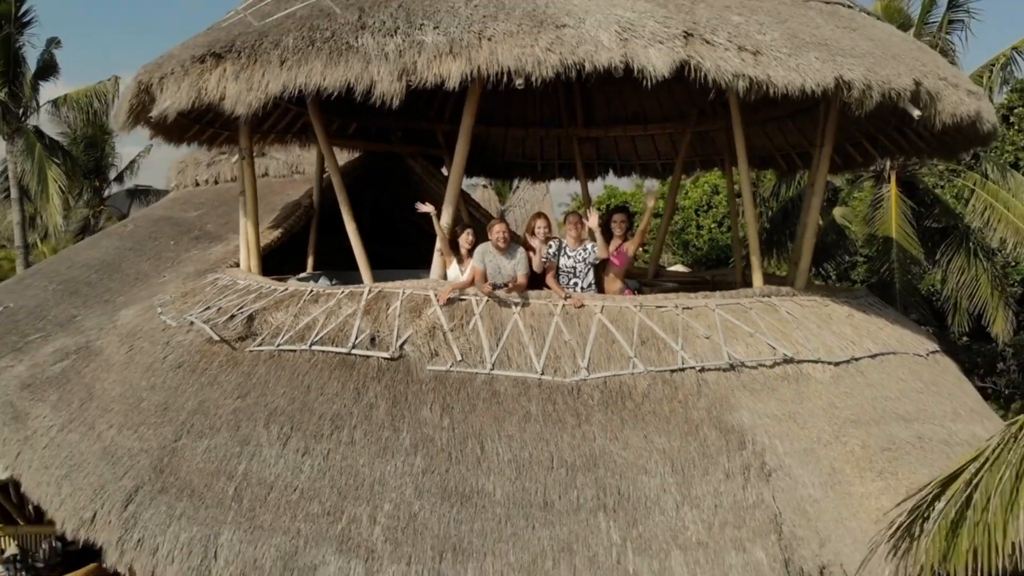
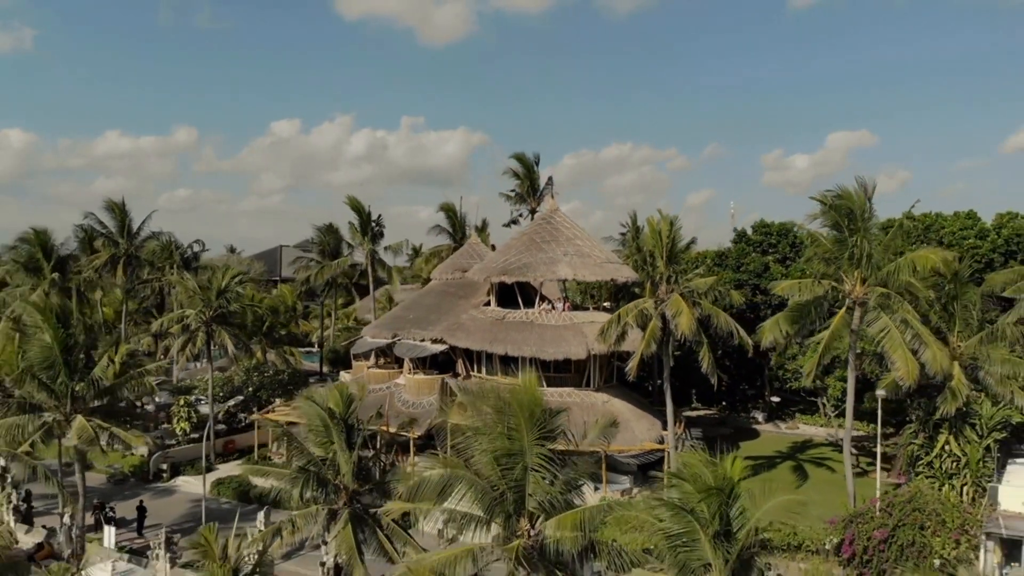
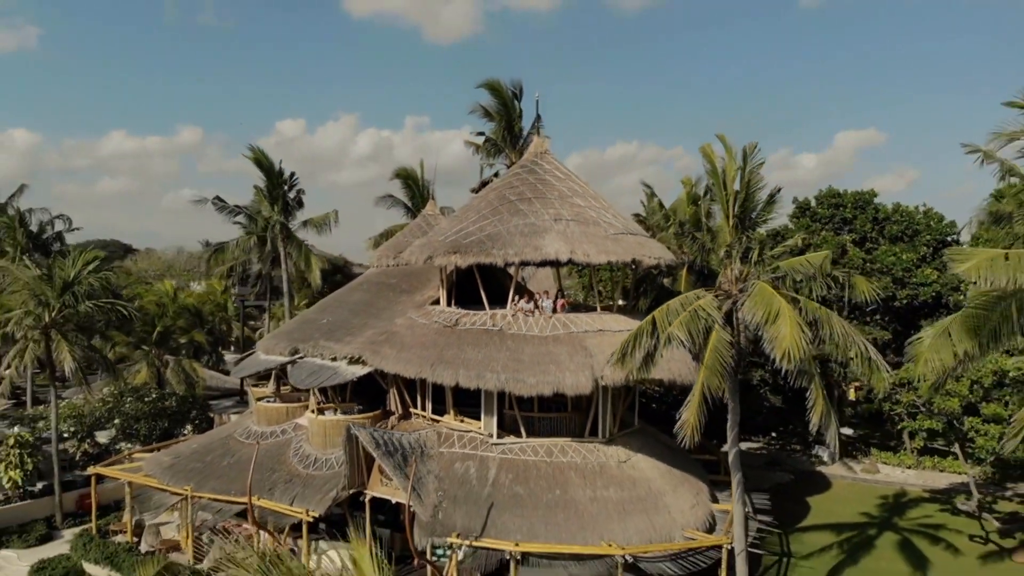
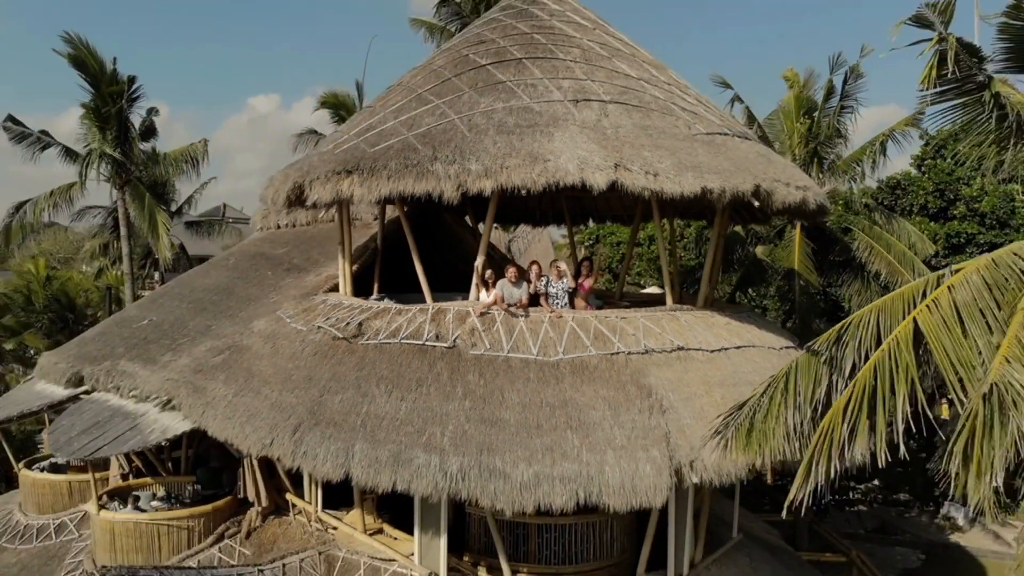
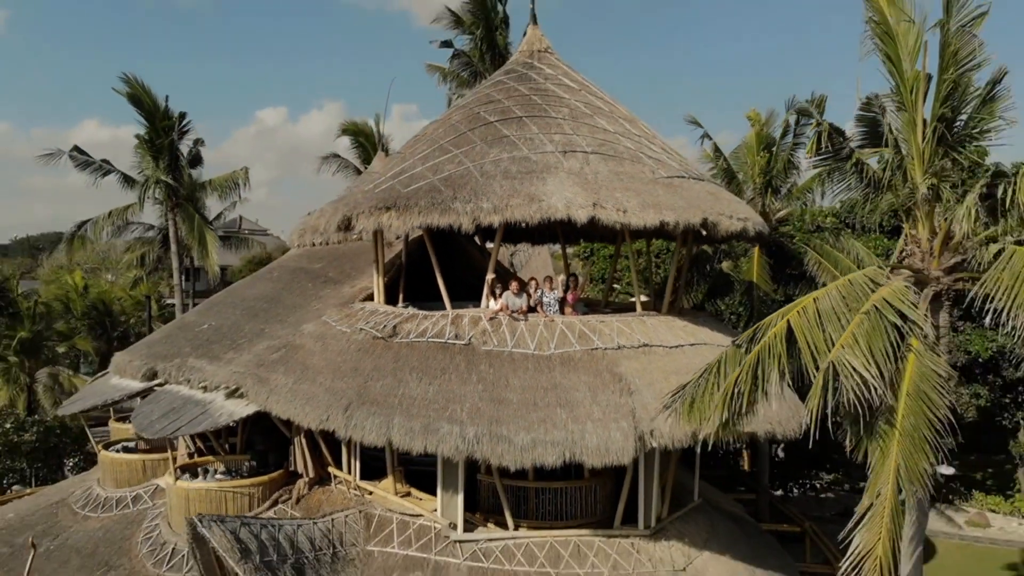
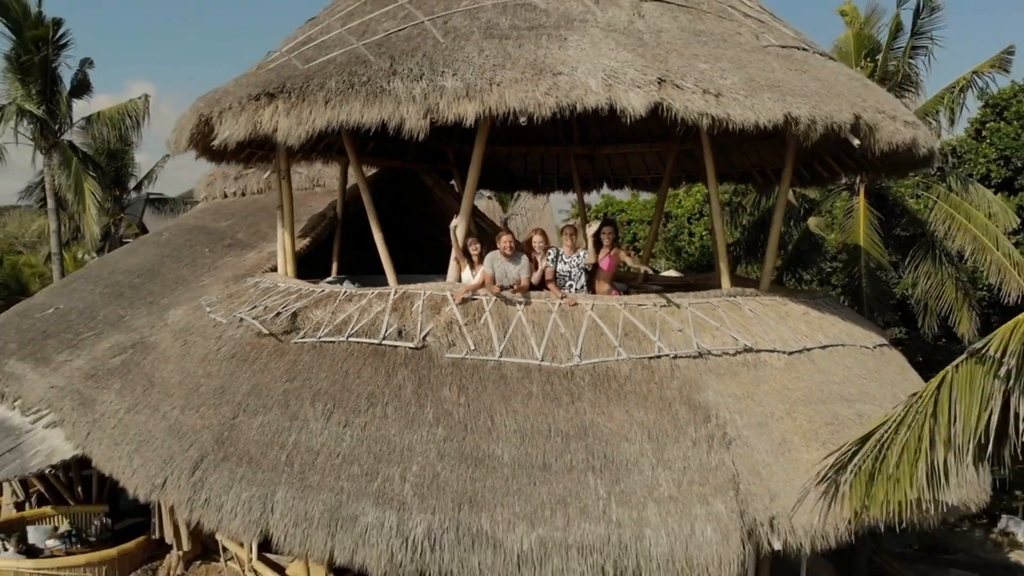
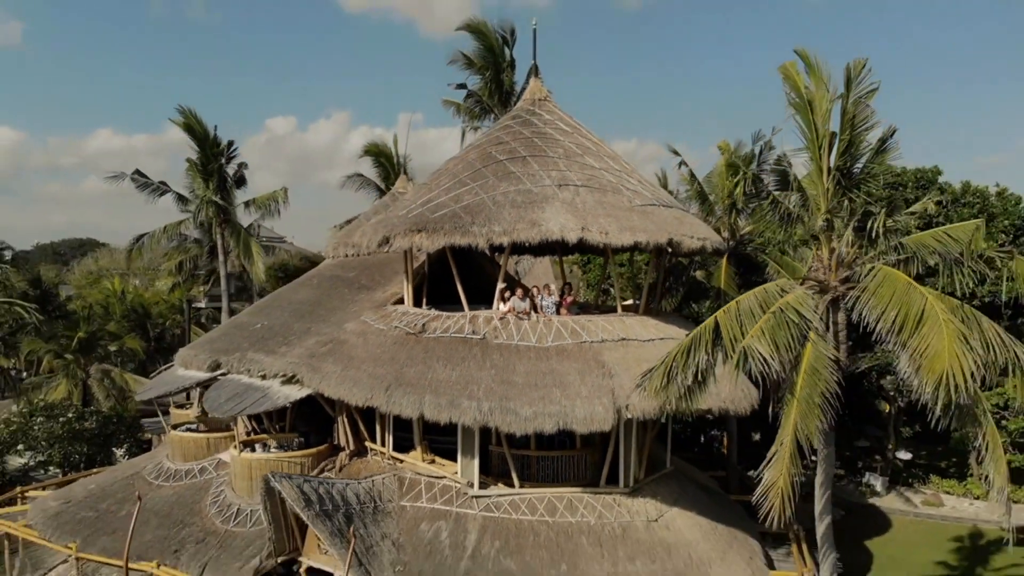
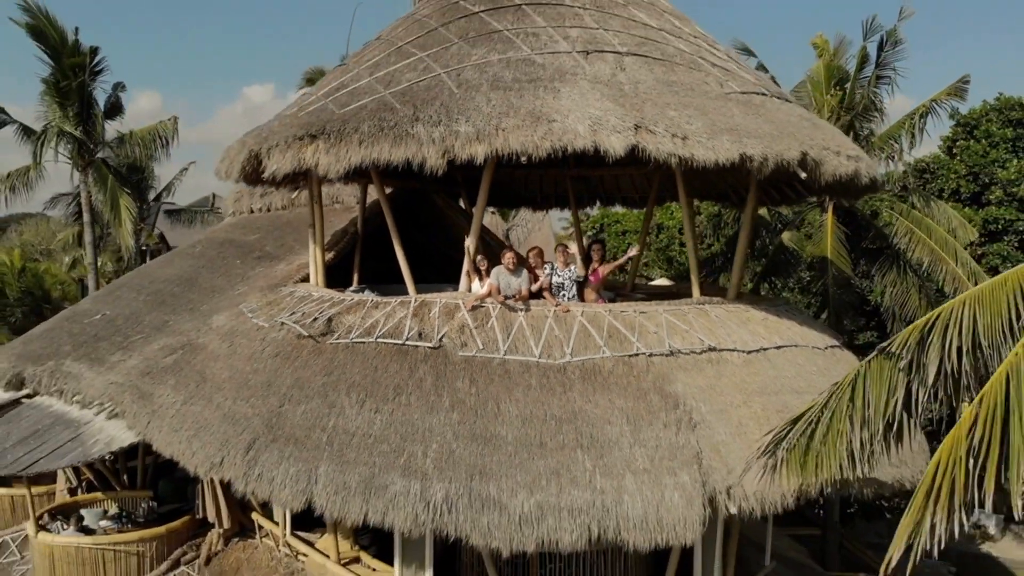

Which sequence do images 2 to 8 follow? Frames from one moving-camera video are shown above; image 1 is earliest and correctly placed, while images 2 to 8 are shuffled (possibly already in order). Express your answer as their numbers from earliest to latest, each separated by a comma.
6, 8, 4, 5, 7, 3, 2
